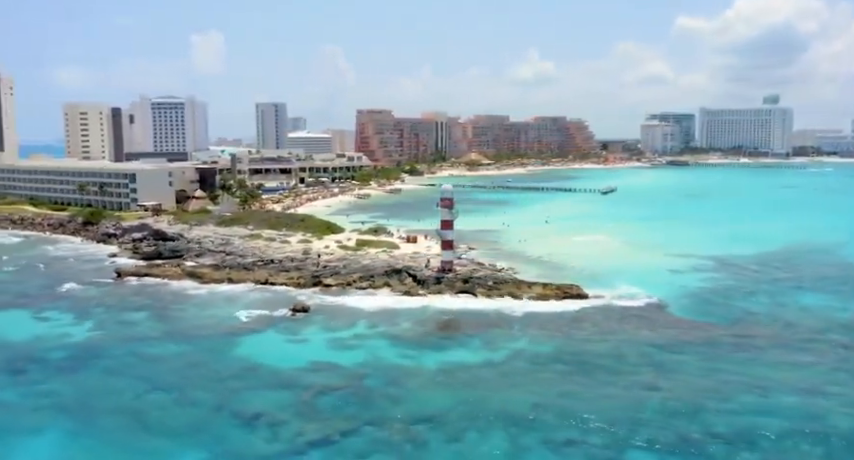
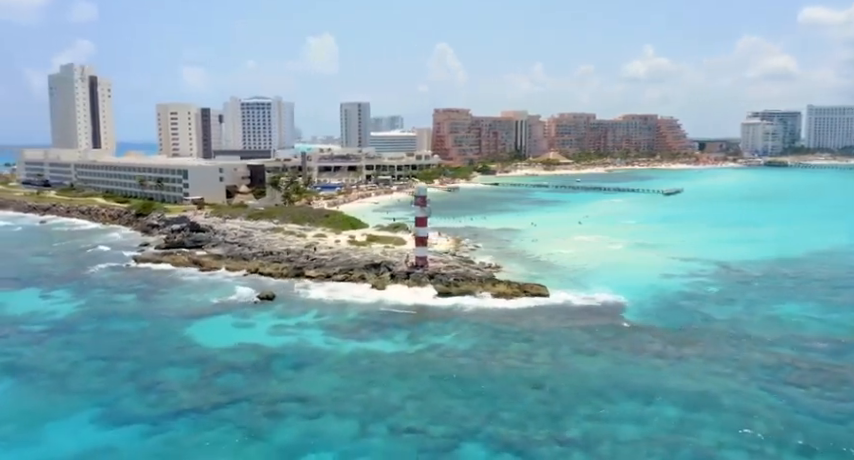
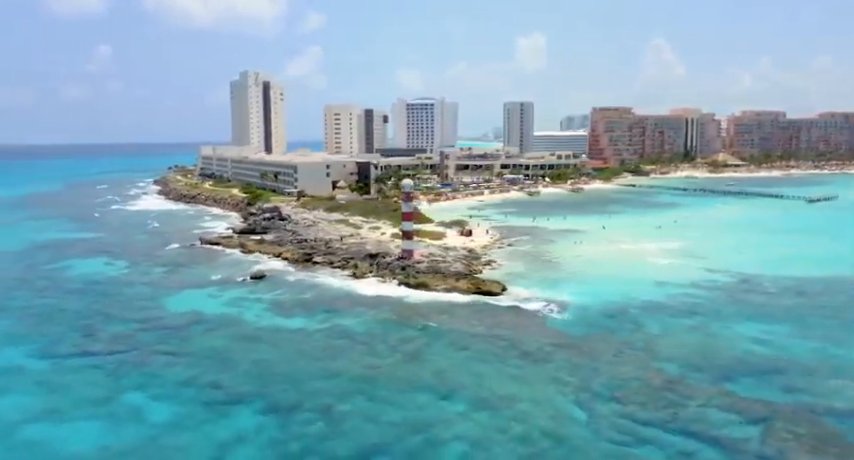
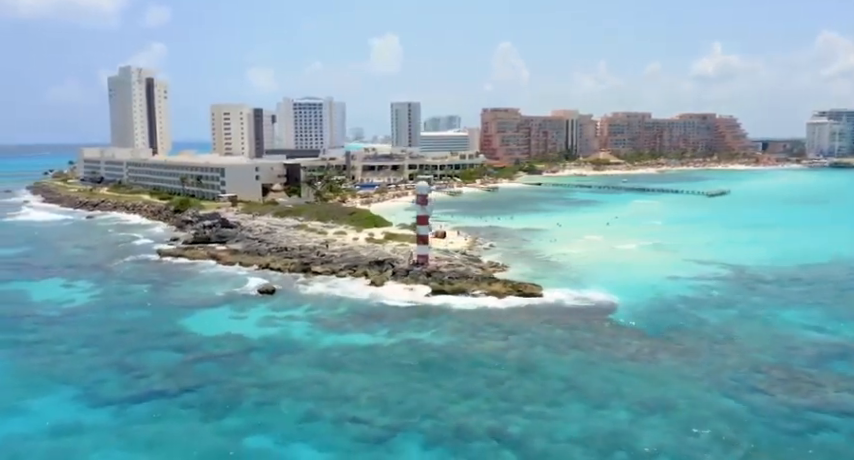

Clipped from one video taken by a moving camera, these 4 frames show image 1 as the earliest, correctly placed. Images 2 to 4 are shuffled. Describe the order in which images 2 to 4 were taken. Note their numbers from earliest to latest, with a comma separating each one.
2, 4, 3
